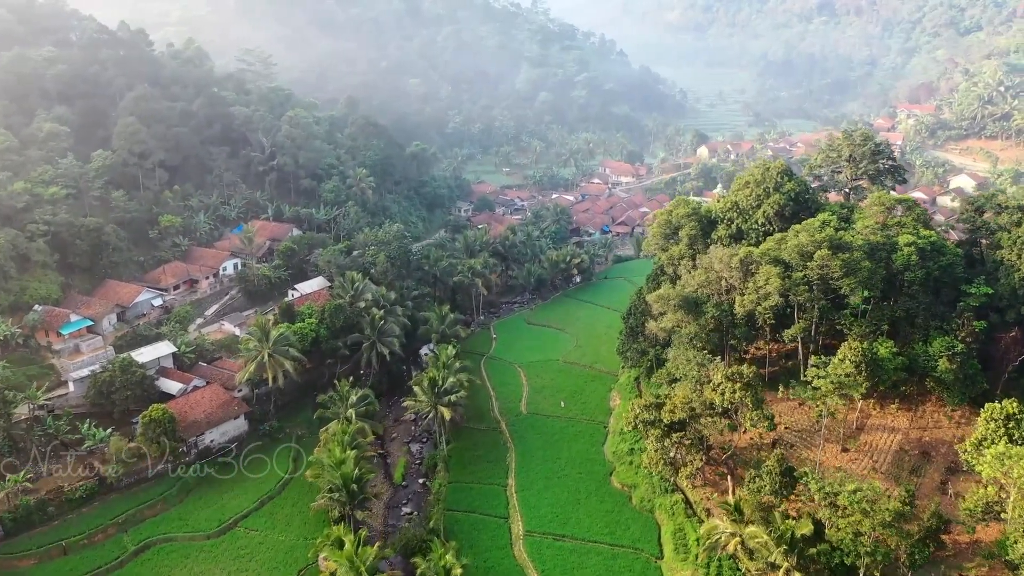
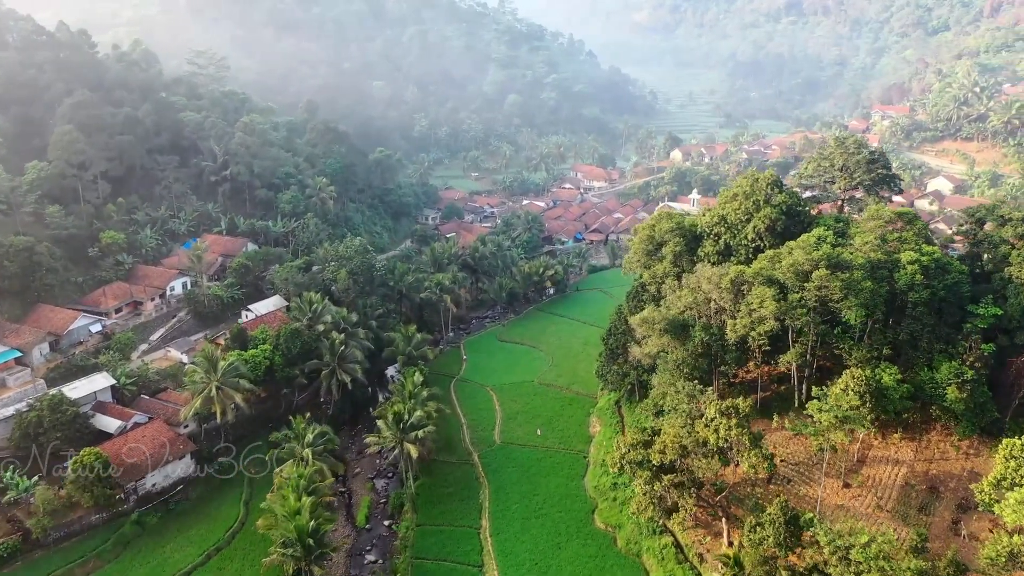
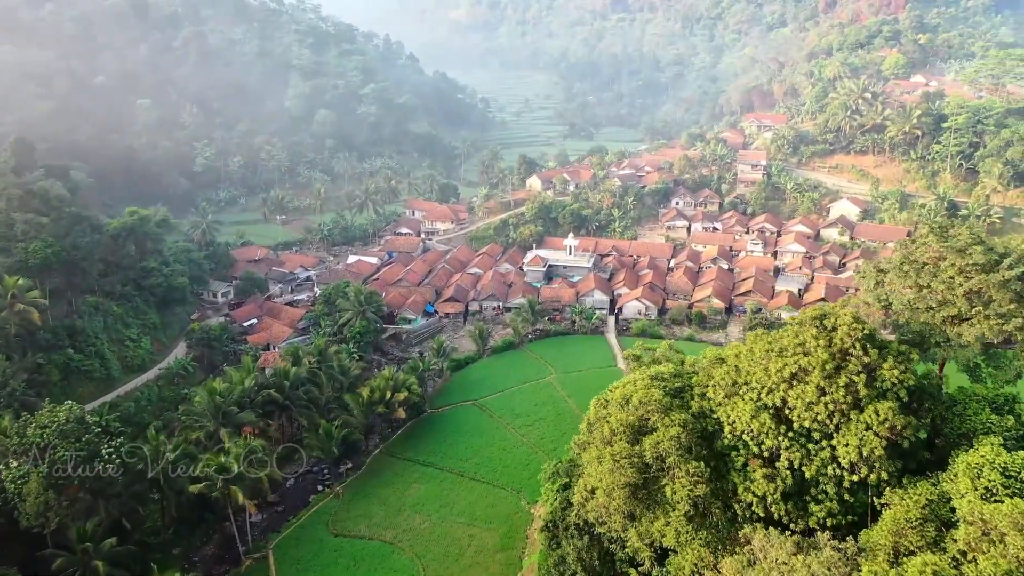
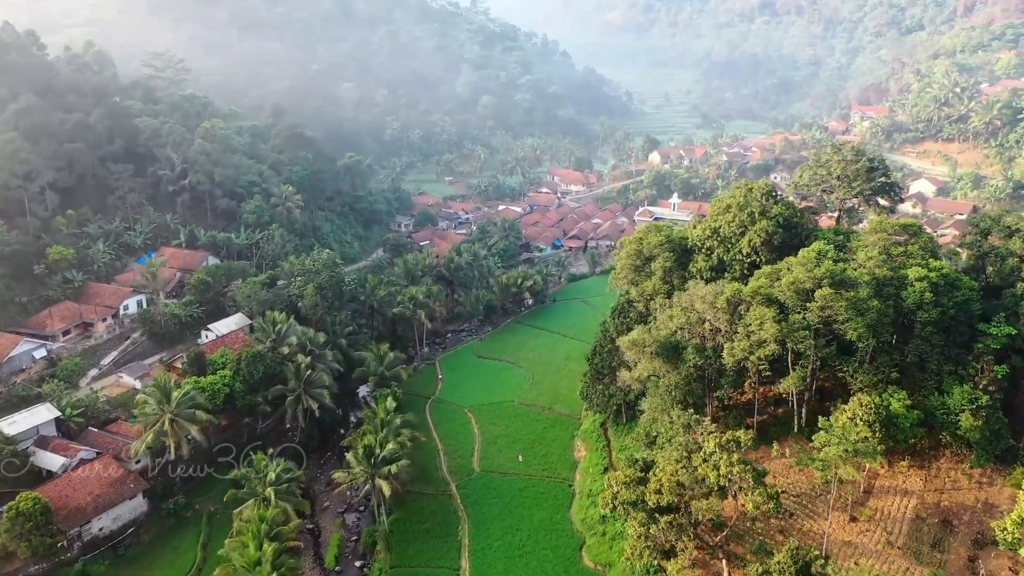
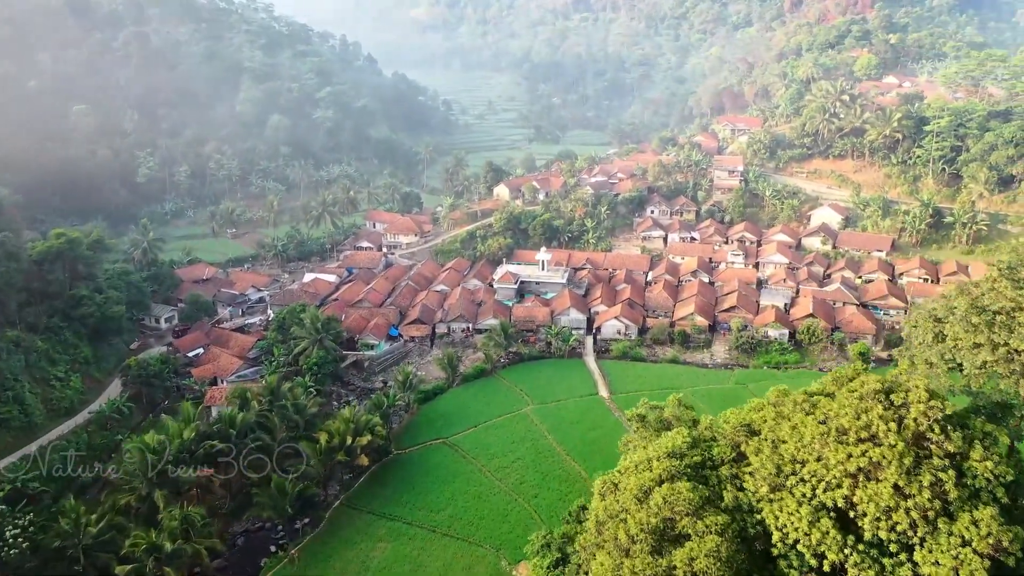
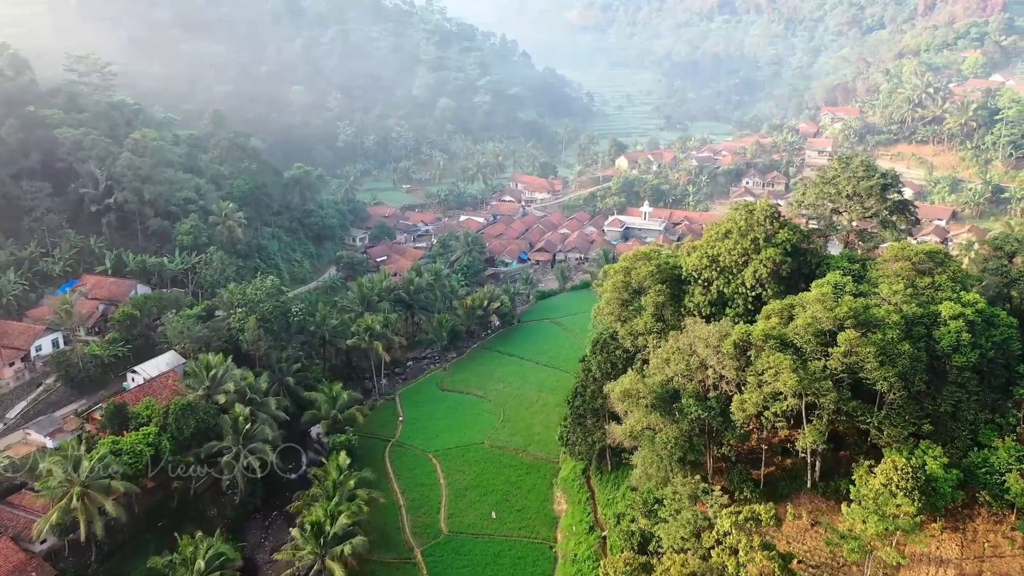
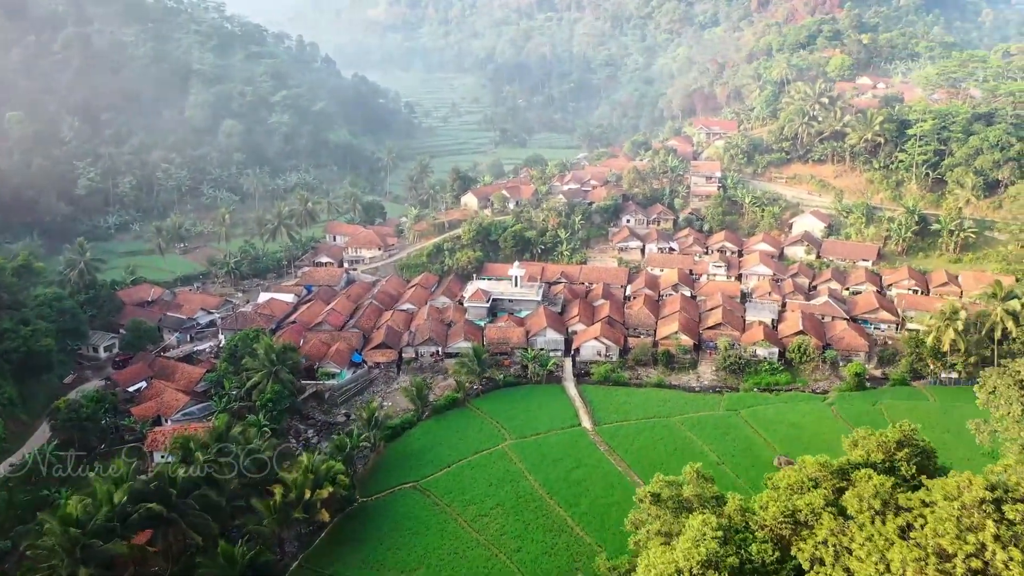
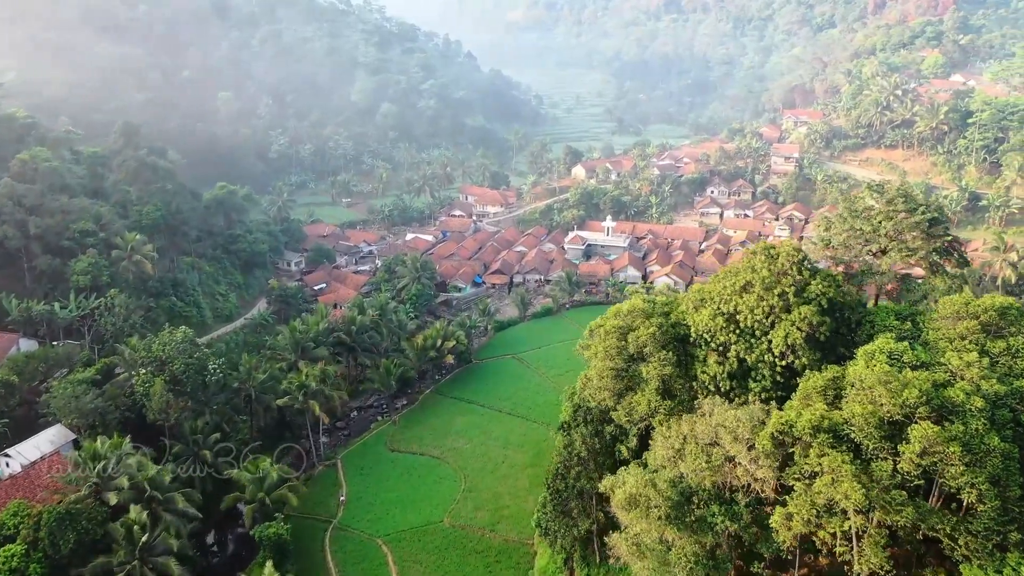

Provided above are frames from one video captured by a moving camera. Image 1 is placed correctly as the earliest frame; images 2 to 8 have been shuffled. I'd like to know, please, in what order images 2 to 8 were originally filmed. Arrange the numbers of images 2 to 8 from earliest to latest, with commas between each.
2, 4, 6, 8, 3, 5, 7
